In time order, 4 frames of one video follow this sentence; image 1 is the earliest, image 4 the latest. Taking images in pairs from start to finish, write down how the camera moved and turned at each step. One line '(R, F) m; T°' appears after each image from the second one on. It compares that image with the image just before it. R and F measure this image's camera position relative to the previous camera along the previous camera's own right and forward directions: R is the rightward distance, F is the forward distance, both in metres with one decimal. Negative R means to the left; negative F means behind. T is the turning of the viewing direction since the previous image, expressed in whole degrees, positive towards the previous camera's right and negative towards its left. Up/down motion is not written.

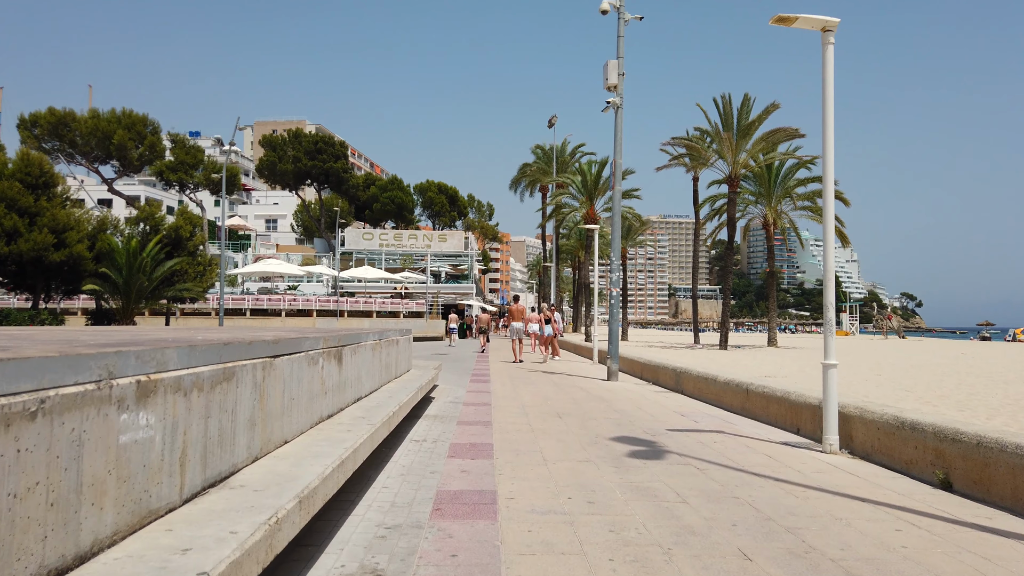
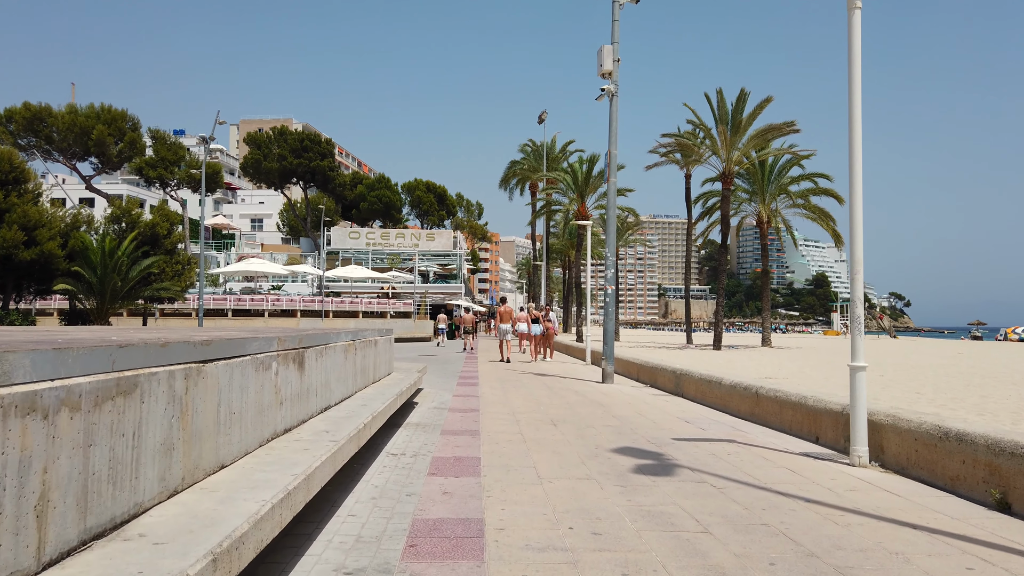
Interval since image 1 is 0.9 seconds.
(0.0, +0.9) m; +1°
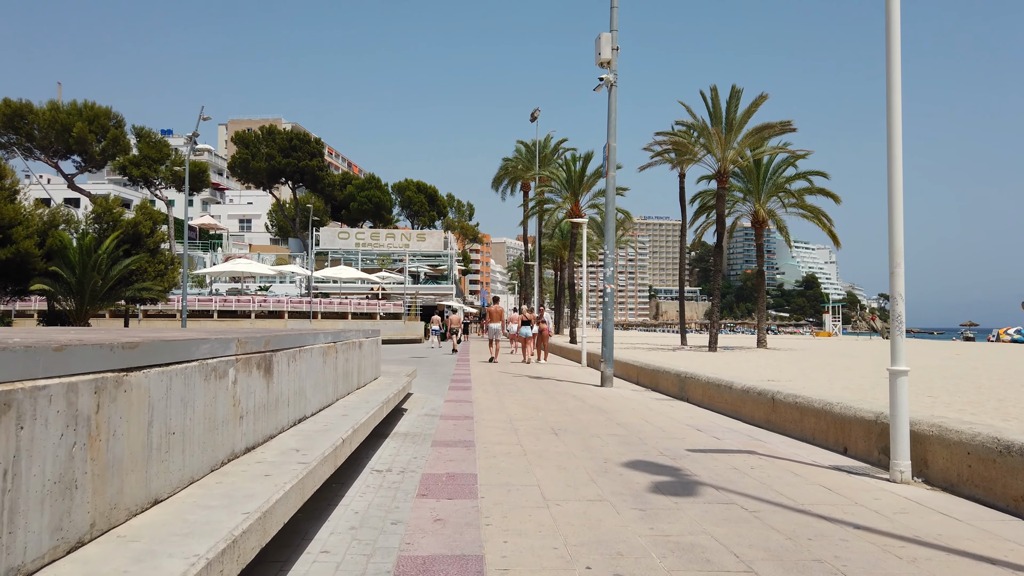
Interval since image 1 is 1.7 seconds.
(-0.1, +0.8) m; +1°
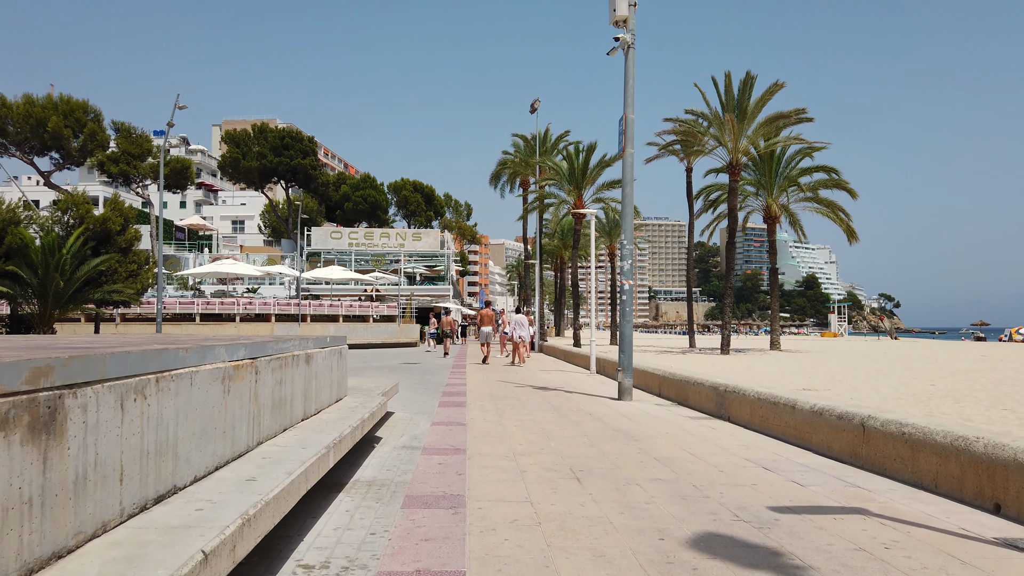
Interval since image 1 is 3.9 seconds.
(-0.1, +2.3) m; 0°
